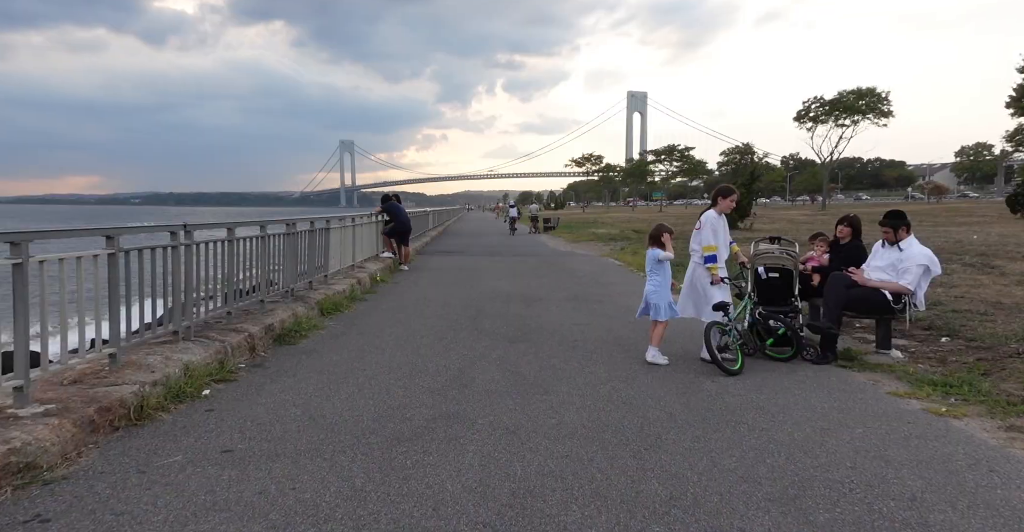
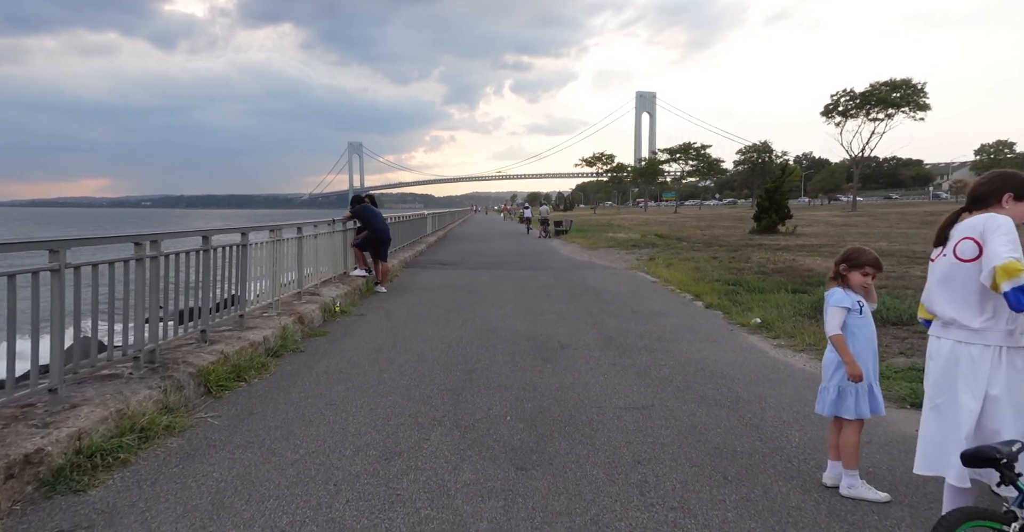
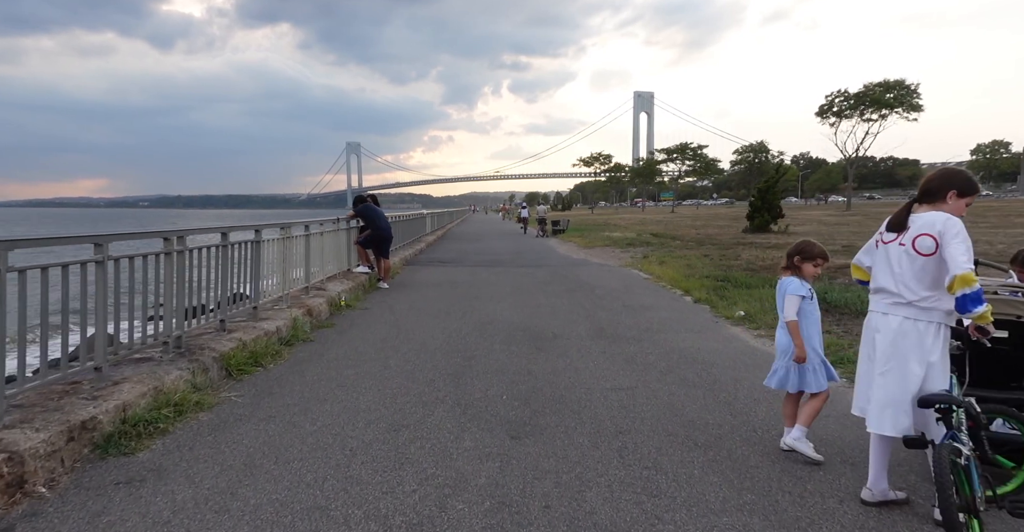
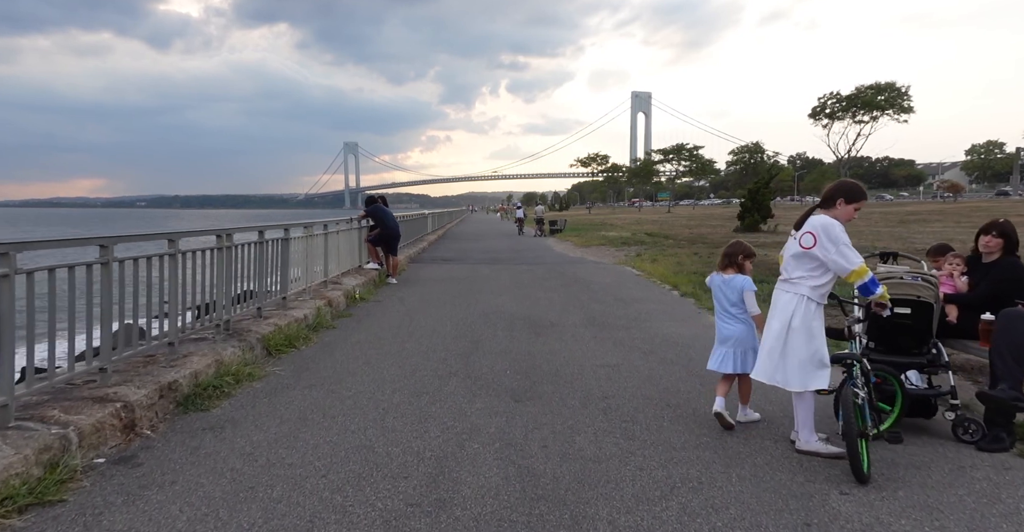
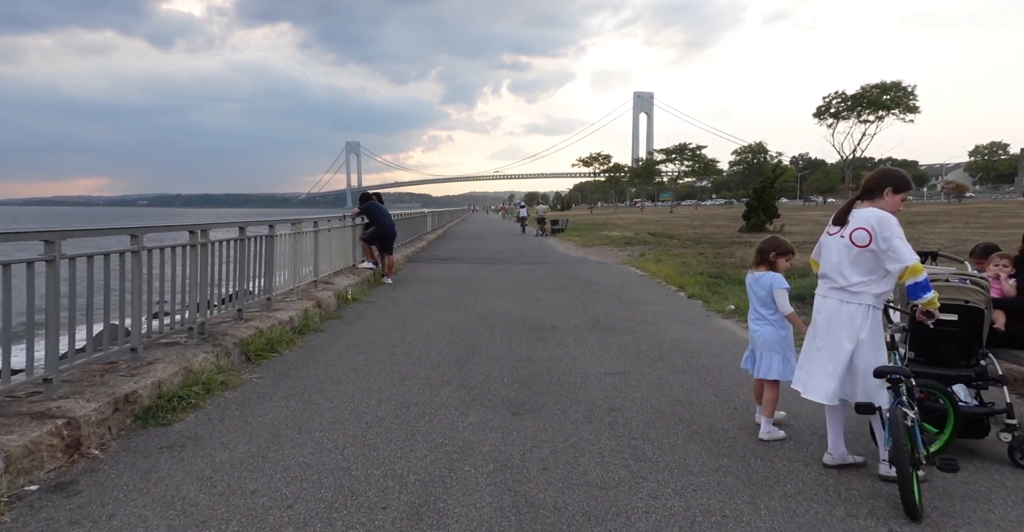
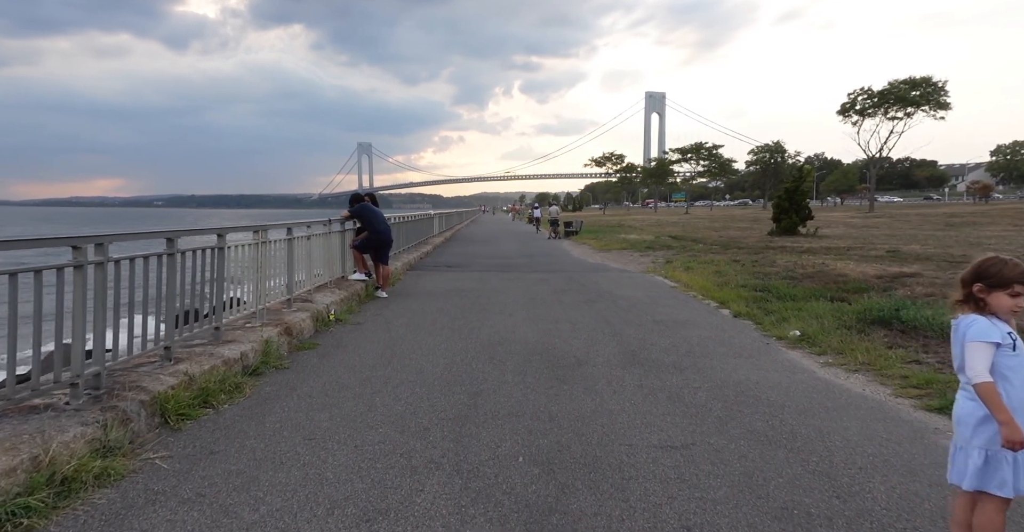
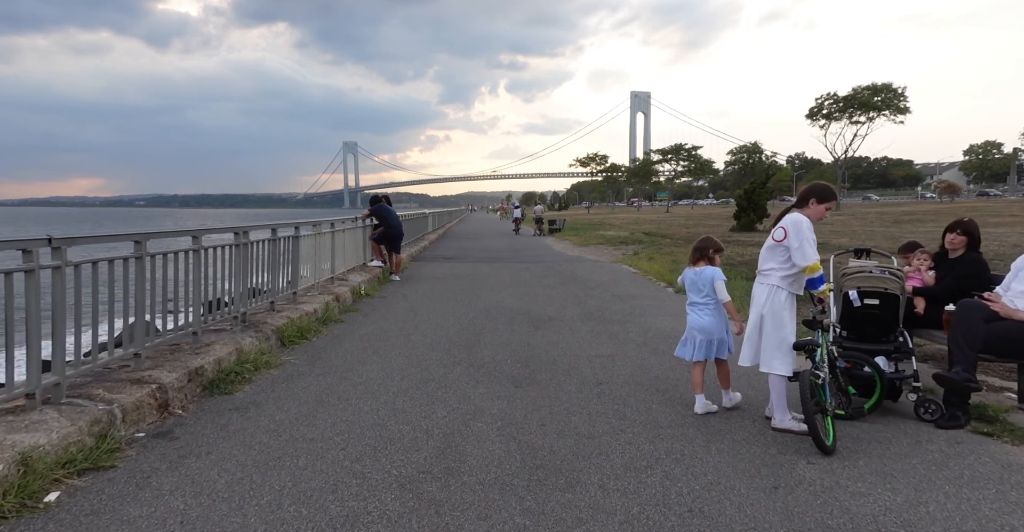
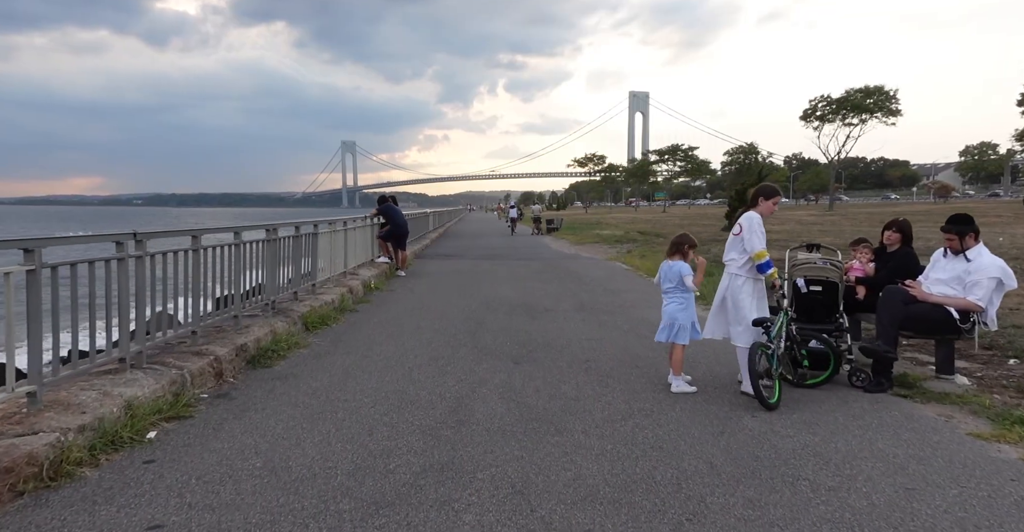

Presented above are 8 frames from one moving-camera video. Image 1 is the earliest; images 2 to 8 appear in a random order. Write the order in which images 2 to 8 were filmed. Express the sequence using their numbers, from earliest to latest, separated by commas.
8, 7, 4, 5, 3, 2, 6
